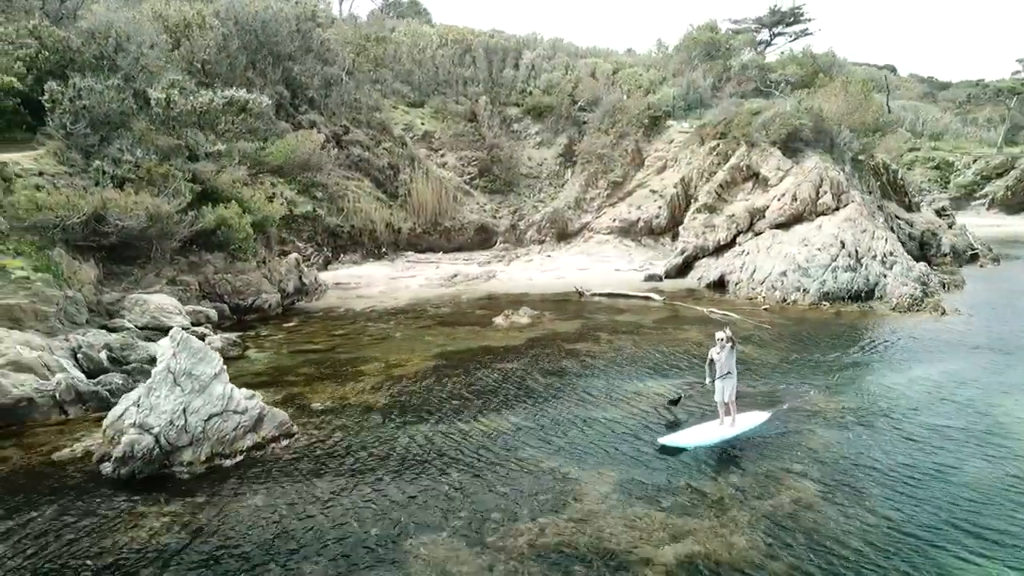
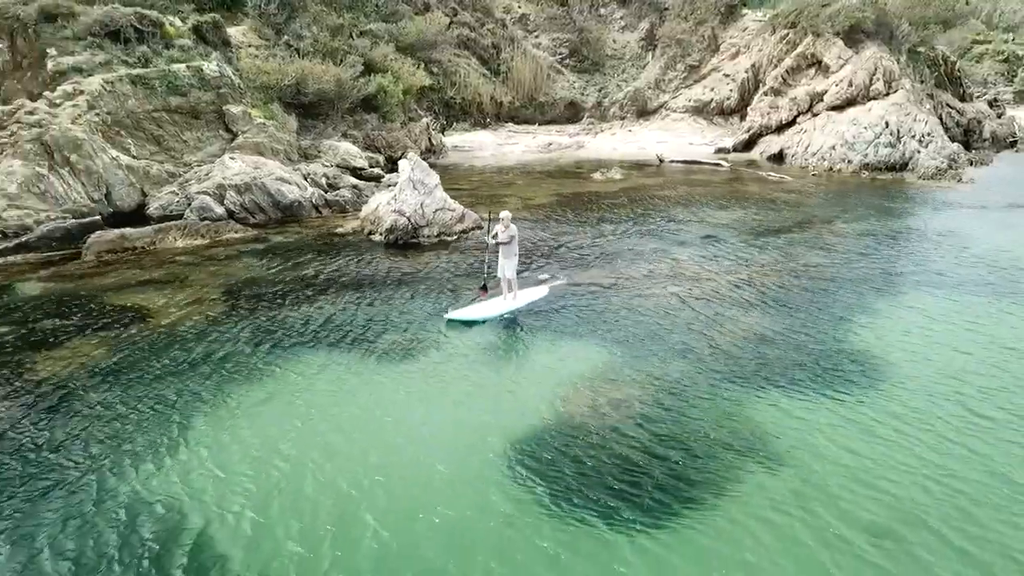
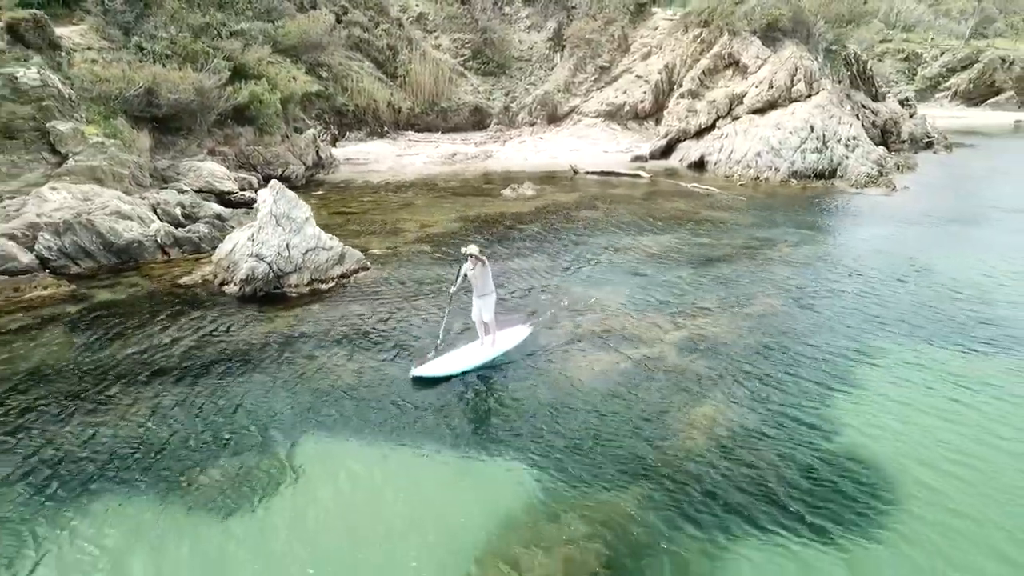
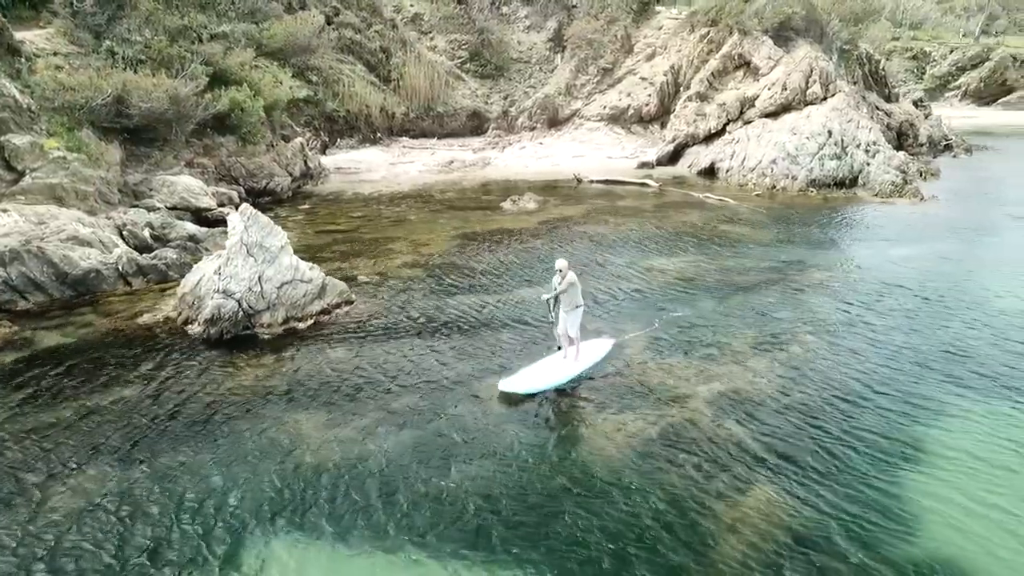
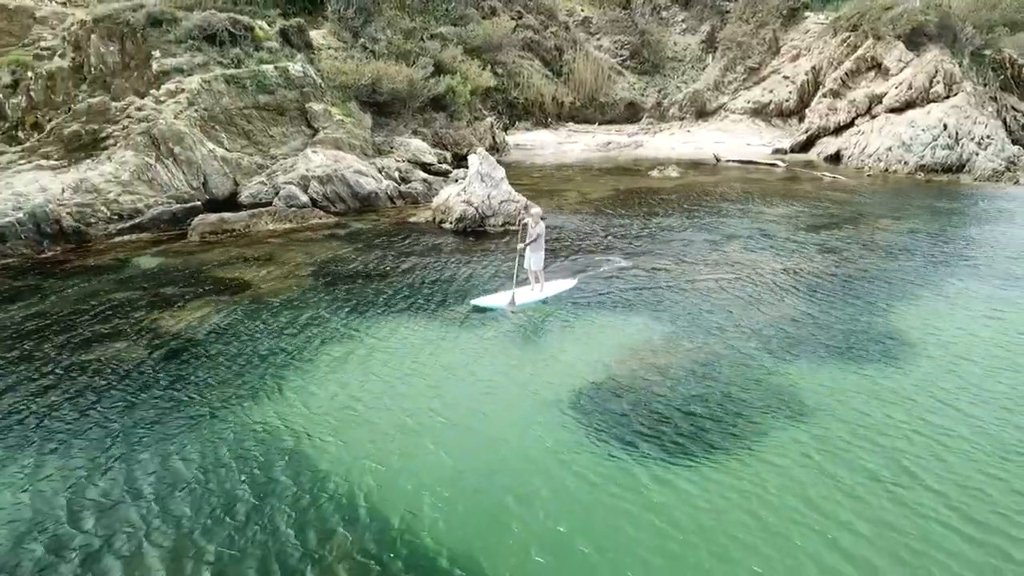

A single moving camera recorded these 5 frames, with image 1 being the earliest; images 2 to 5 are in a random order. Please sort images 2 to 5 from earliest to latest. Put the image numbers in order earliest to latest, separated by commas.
4, 3, 2, 5
